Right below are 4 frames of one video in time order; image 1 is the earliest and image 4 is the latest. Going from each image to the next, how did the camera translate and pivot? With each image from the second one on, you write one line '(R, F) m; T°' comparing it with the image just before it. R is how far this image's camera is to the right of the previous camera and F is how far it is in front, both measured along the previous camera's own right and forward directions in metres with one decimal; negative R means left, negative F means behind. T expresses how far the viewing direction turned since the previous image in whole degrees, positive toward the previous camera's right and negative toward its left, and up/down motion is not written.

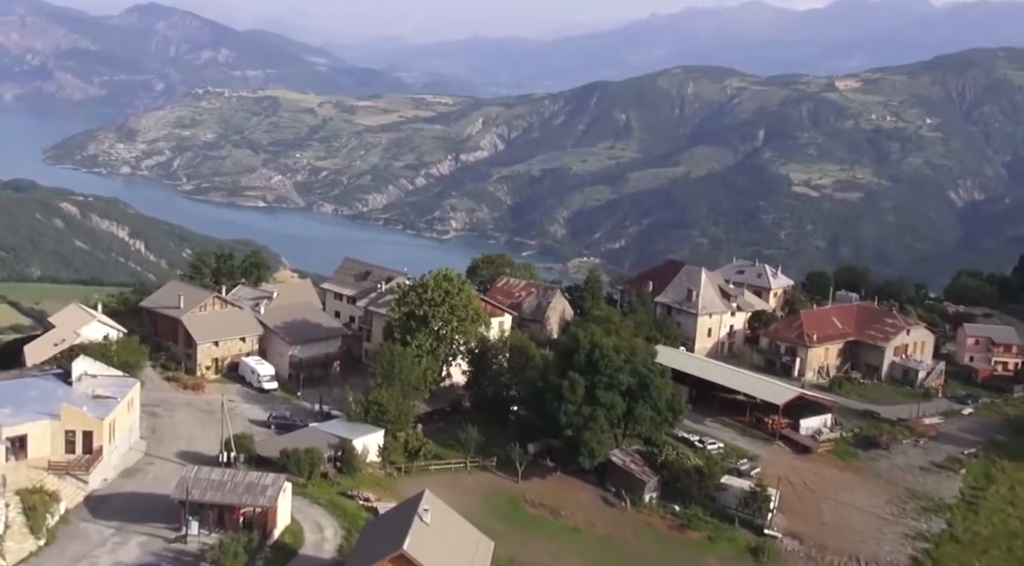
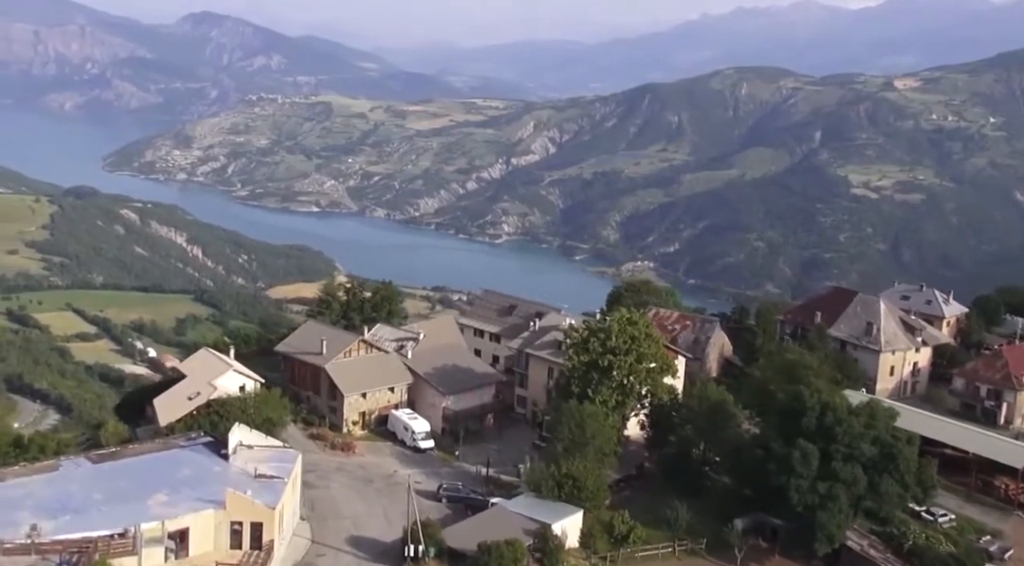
(-3.2, +3.6) m; -3°
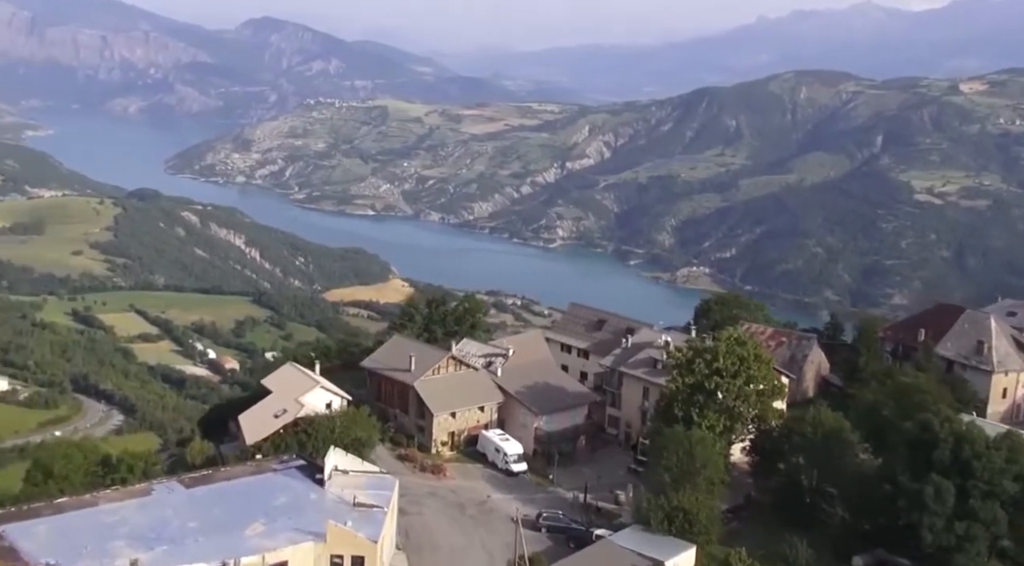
(-1.0, +1.2) m; -3°
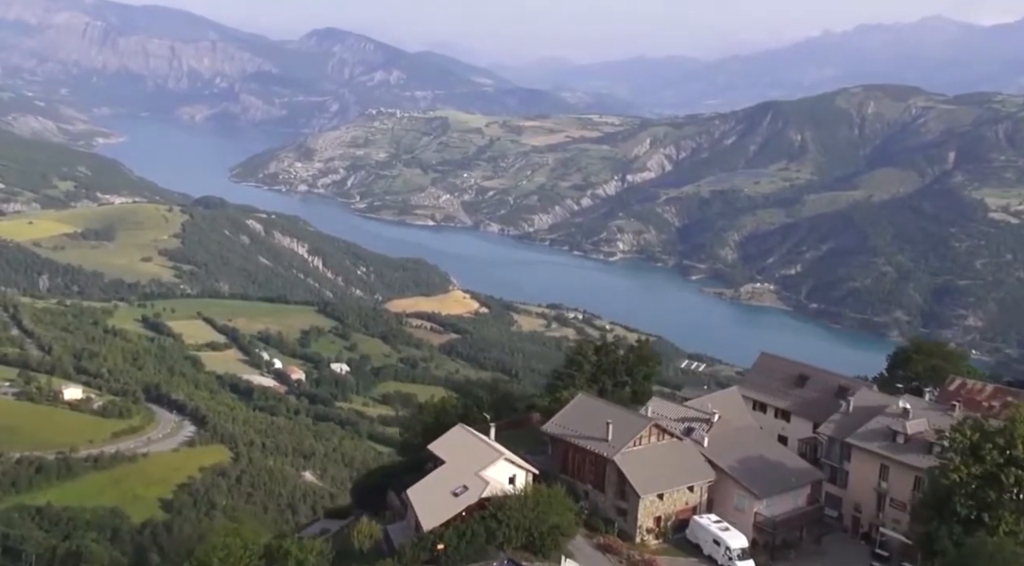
(-3.1, +4.0) m; -3°
